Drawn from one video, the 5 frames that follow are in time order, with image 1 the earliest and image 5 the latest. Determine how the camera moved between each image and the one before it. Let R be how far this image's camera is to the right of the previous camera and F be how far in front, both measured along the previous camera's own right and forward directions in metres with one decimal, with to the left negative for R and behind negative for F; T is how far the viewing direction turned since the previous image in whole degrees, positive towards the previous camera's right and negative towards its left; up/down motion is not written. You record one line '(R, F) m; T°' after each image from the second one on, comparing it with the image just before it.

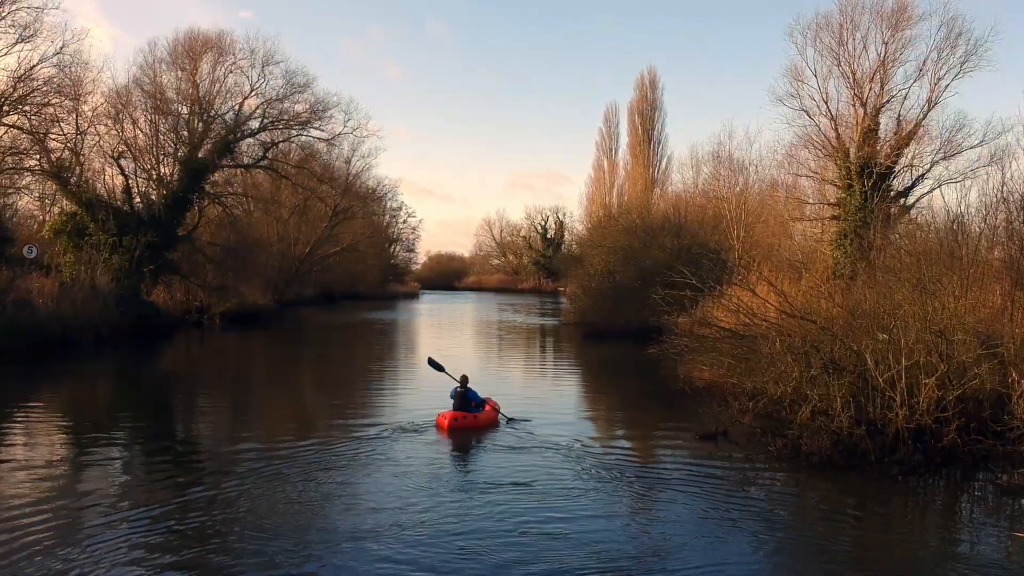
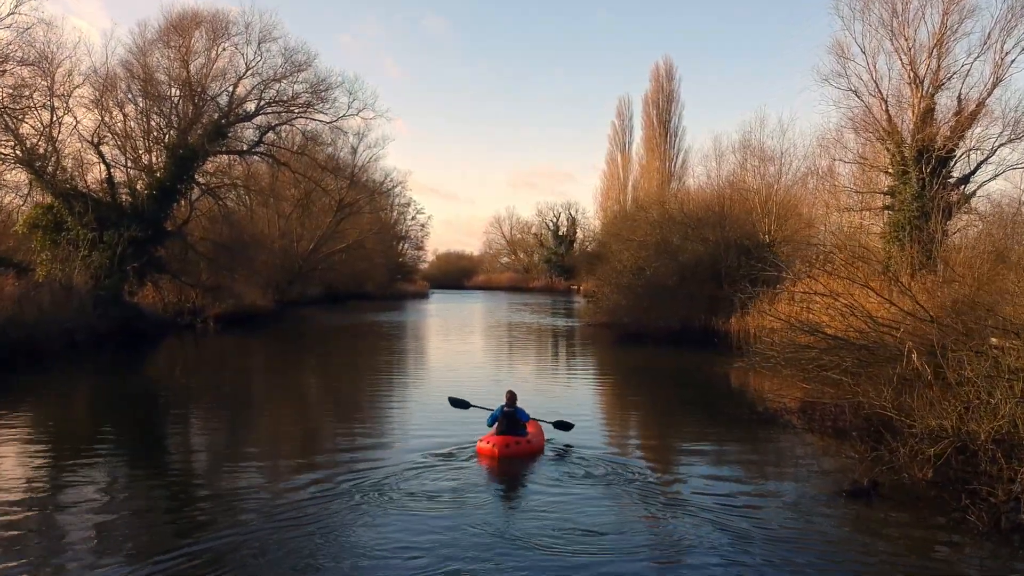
(-0.4, +2.3) m; 0°
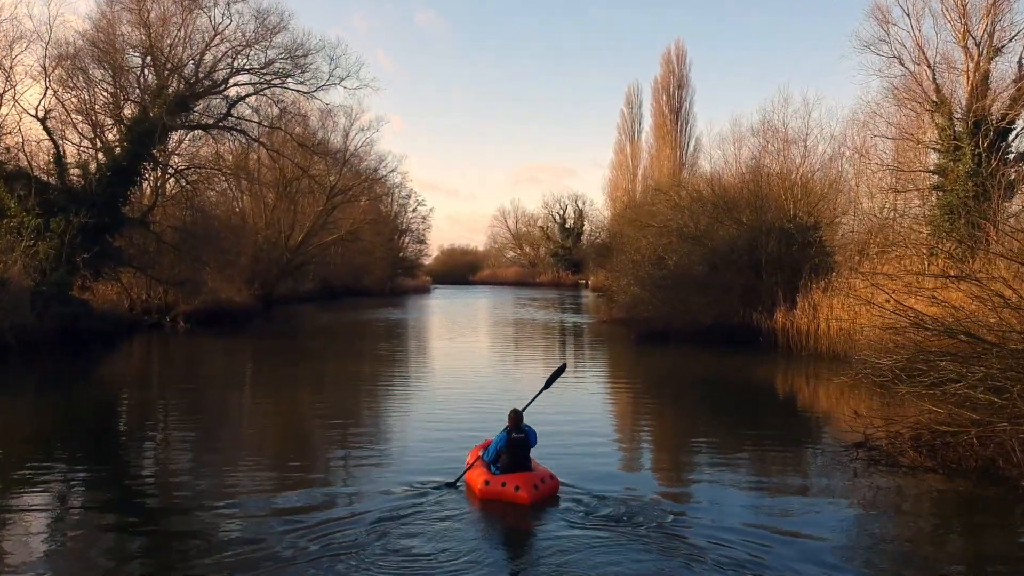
(0.0, +2.5) m; 0°
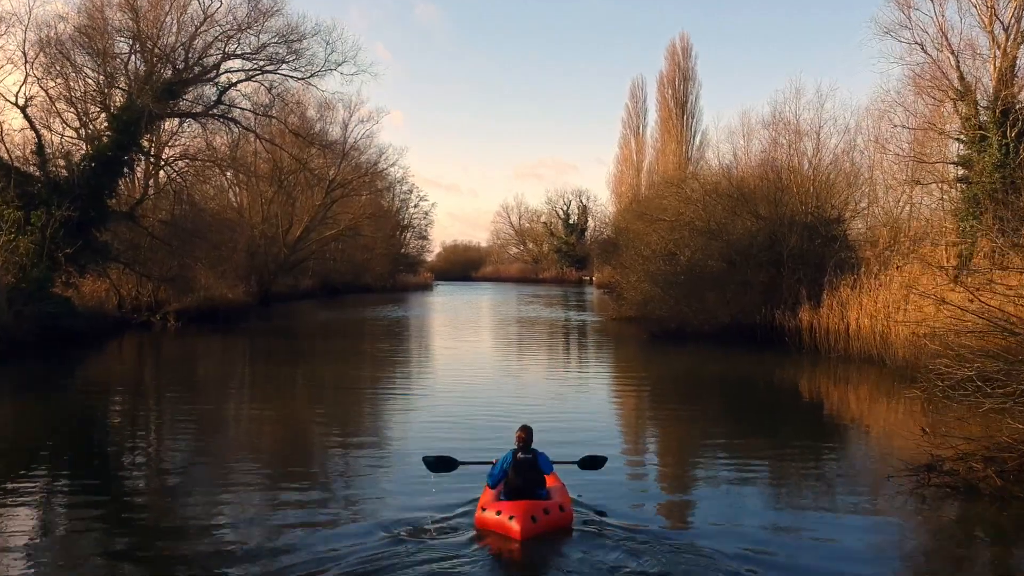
(-0.1, +0.9) m; 0°
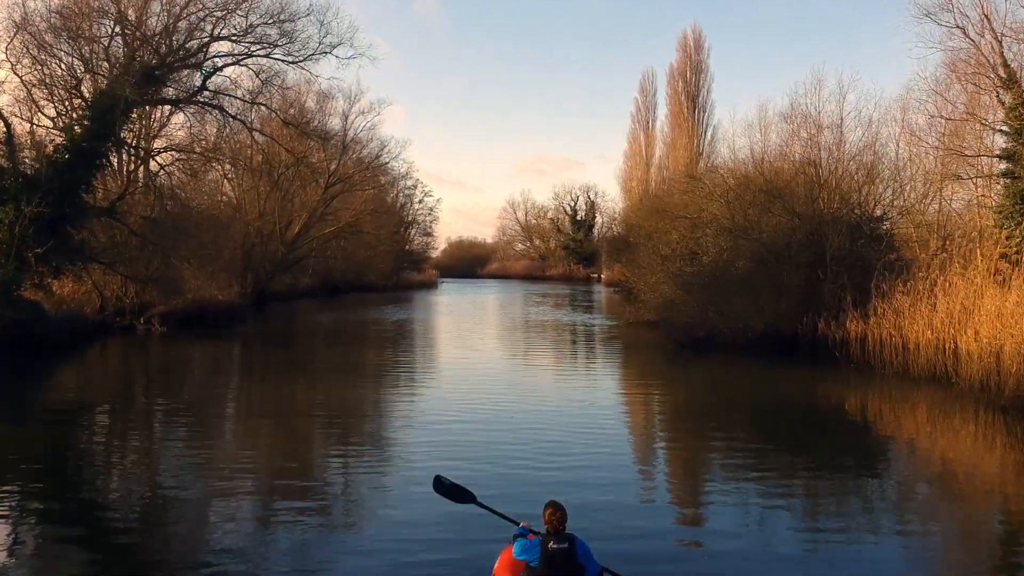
(-0.1, +1.4) m; 0°
